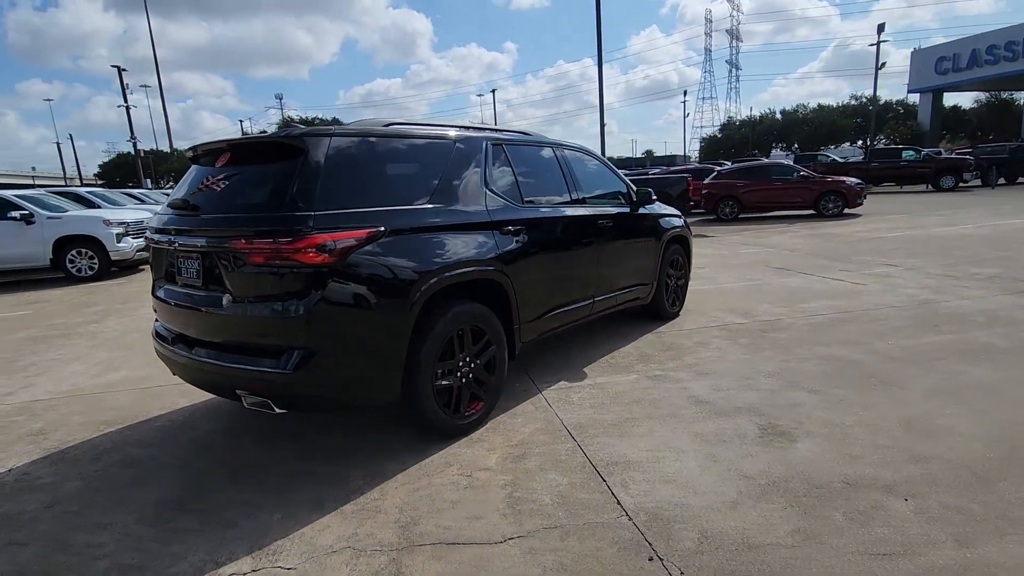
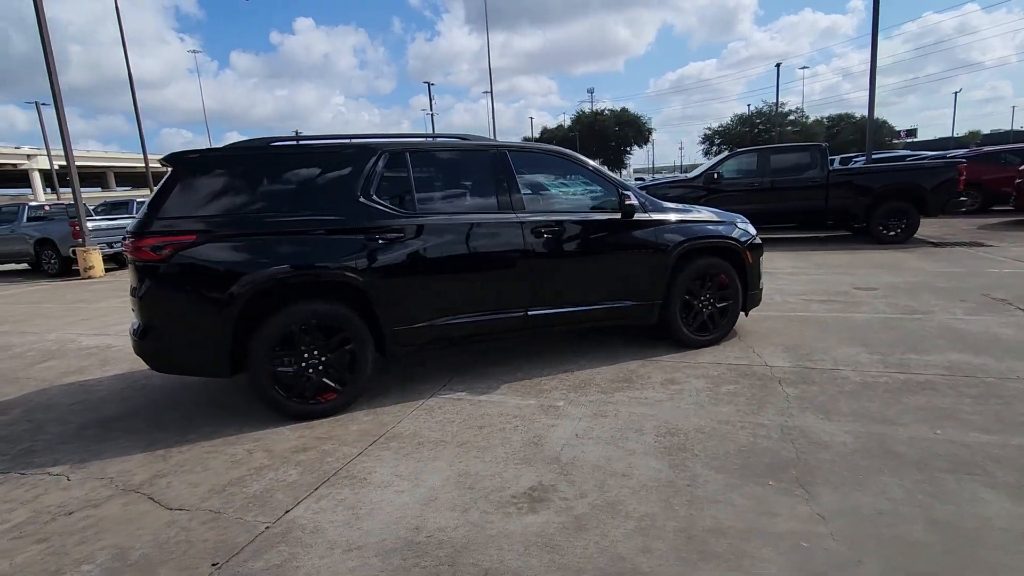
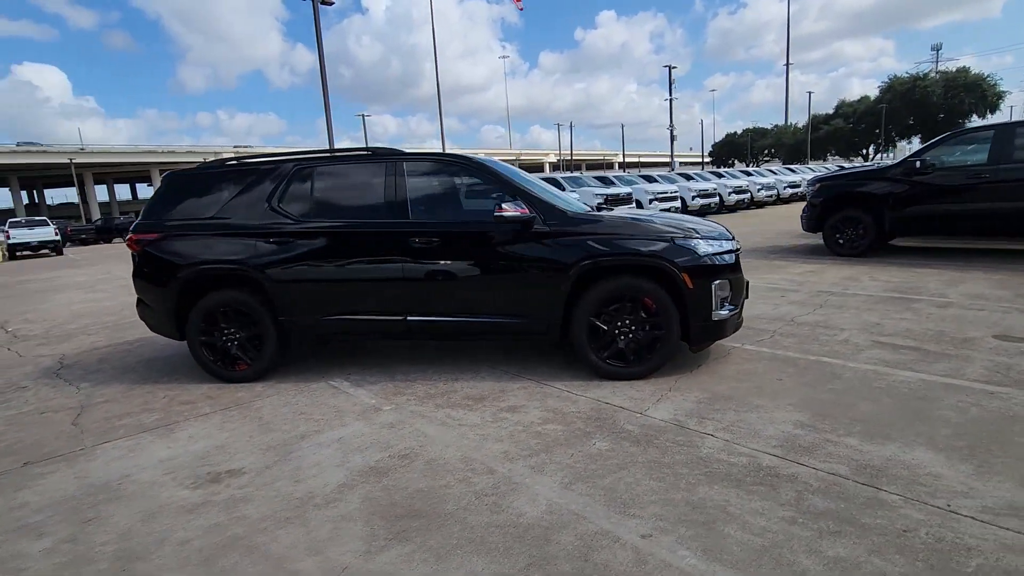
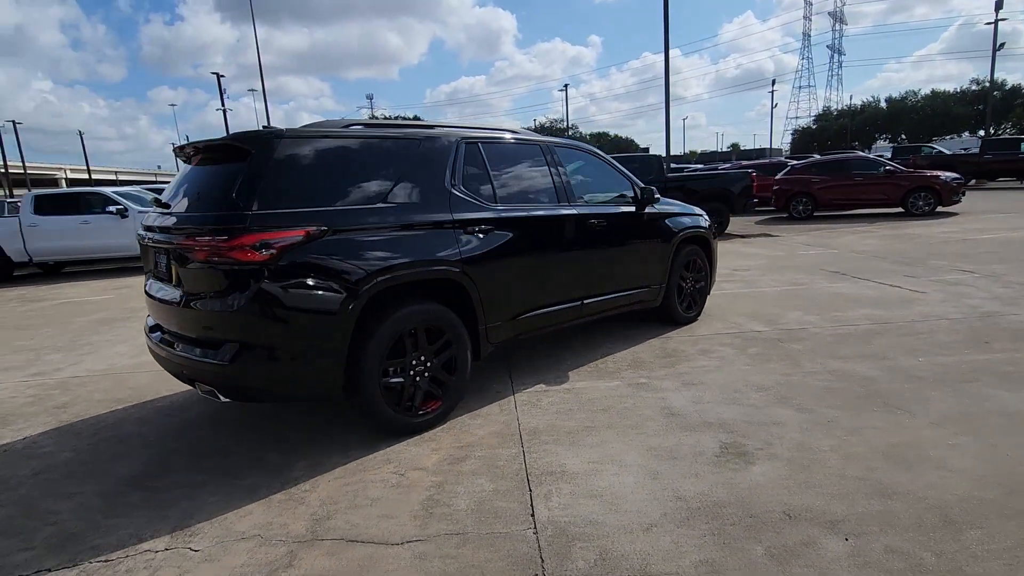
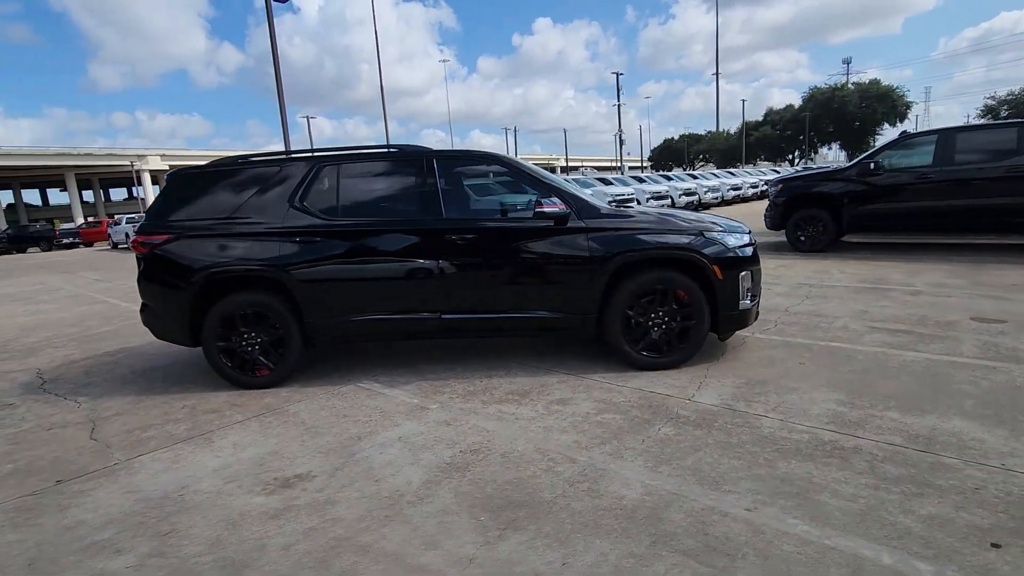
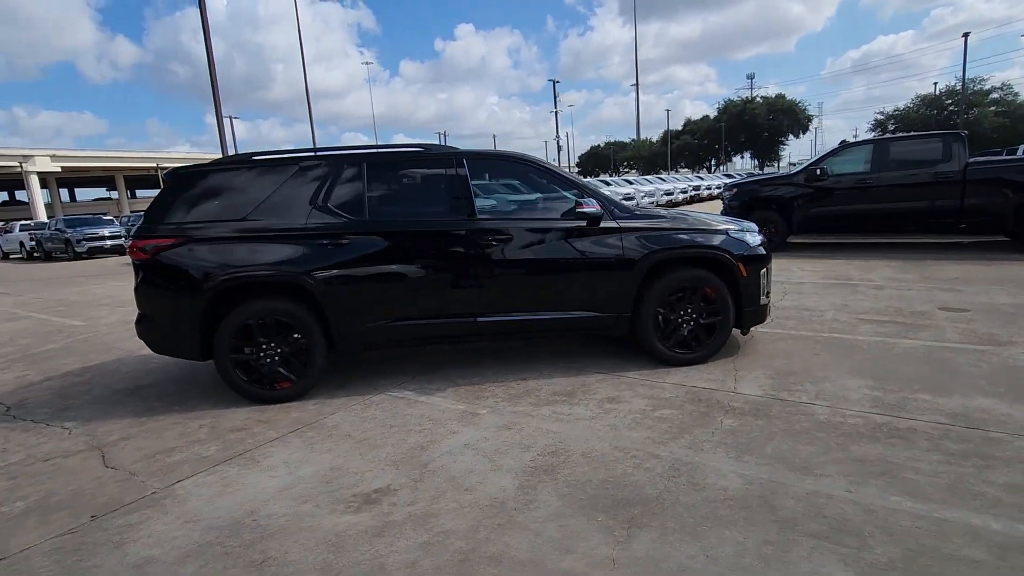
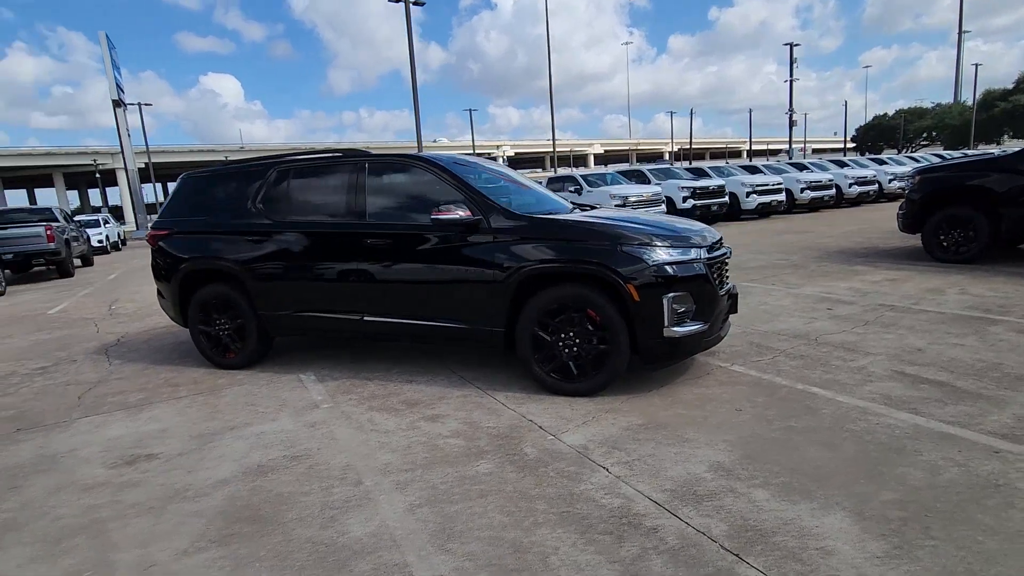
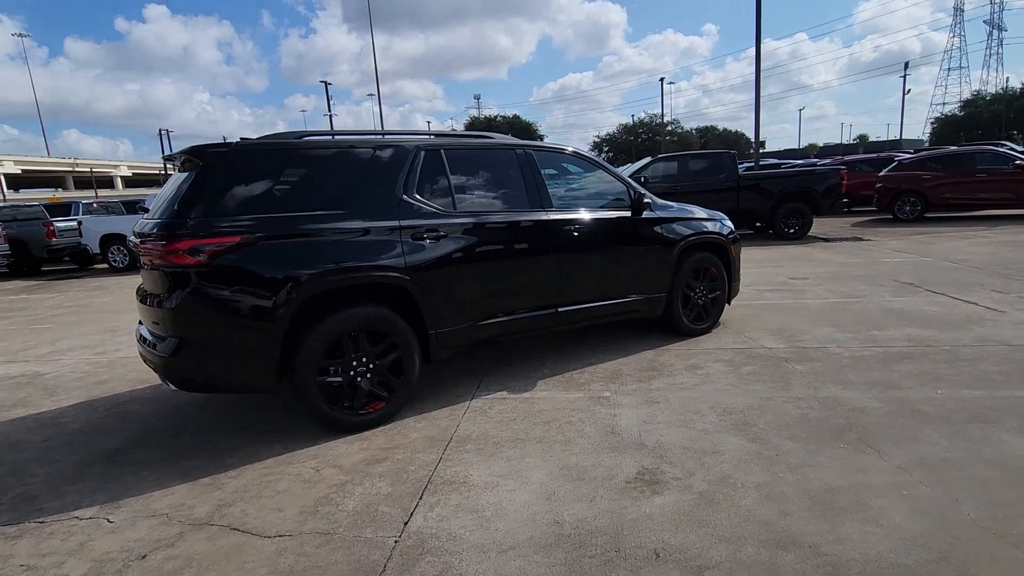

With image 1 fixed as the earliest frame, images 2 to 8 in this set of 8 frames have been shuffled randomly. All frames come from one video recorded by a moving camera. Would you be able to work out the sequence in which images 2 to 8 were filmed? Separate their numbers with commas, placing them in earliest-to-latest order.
4, 8, 2, 6, 5, 3, 7
